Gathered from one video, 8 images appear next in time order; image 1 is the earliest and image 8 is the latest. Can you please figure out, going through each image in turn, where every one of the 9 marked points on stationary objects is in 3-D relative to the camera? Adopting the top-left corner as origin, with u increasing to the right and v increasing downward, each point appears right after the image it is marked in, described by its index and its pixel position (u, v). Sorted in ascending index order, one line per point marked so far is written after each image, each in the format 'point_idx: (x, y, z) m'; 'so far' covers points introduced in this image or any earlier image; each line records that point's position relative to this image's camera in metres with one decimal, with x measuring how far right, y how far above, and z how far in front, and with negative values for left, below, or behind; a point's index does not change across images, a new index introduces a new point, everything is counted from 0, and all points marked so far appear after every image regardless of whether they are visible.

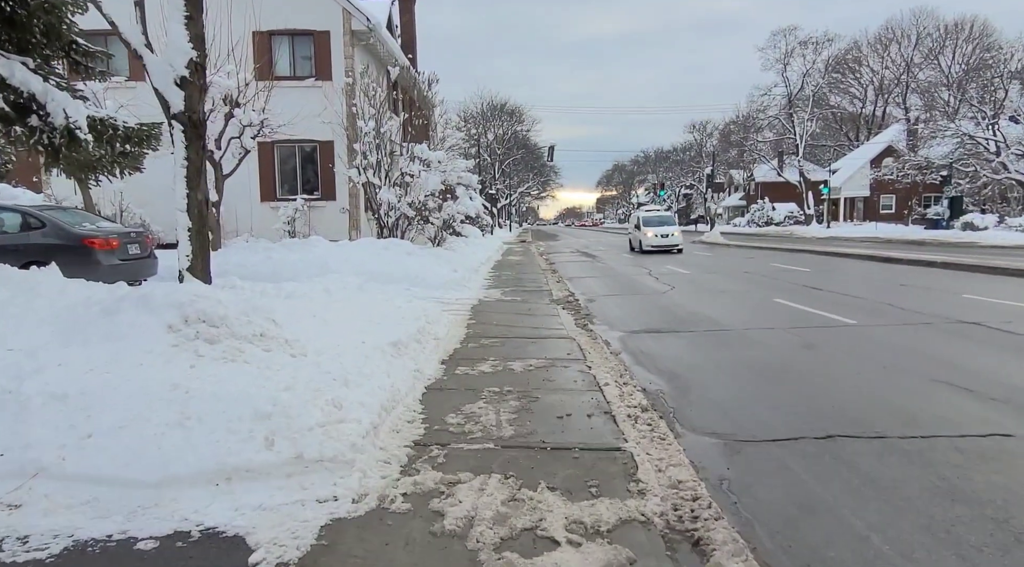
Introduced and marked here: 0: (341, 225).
0: (-4.7, +1.6, +19.4) m
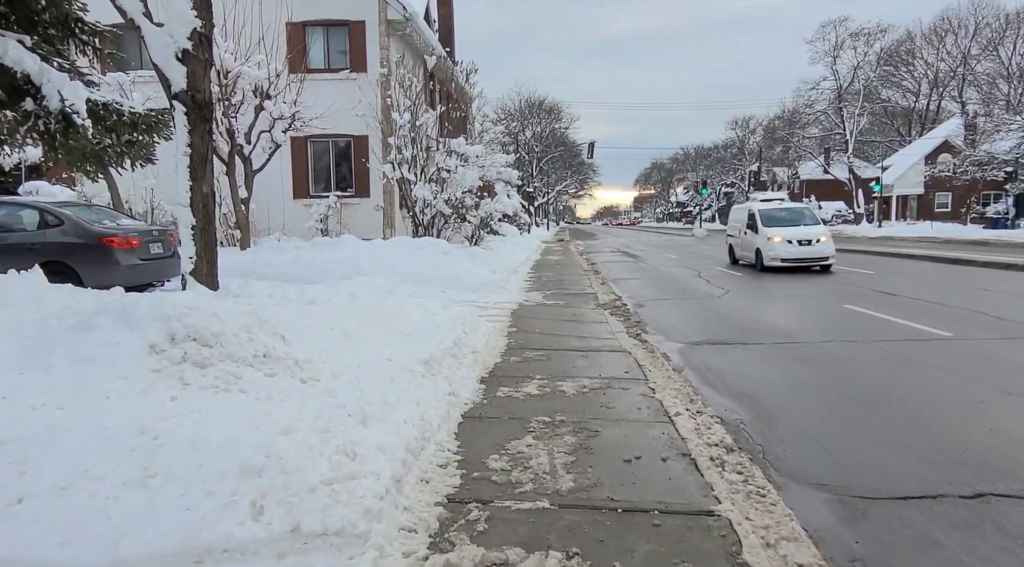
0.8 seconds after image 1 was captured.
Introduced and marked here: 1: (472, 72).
0: (-3.6, +1.6, +18.6) m
1: (-1.0, +5.3, +17.5) m
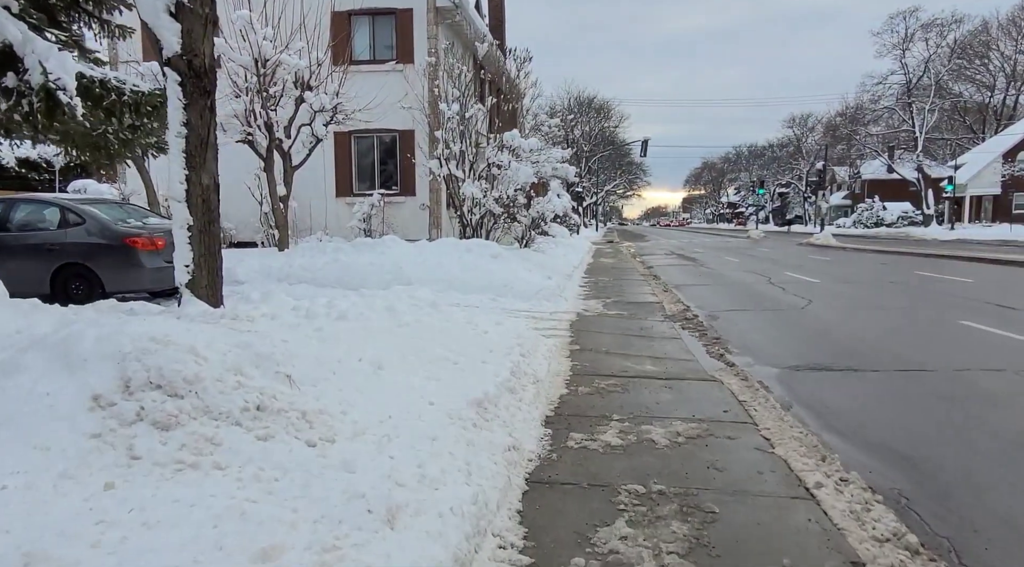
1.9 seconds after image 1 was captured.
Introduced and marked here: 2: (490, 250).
0: (-2.3, +1.5, +17.6) m
1: (+0.3, +5.2, +16.3) m
2: (-0.4, +0.6, +13.0) m
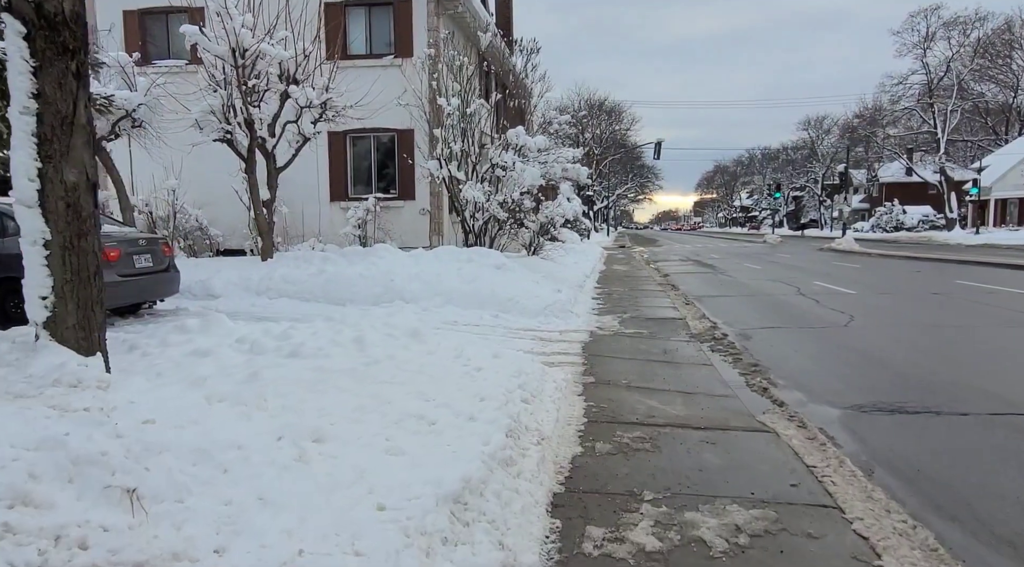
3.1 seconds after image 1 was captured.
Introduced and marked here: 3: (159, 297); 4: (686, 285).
0: (-2.1, +1.3, +16.4) m
1: (+0.5, +4.9, +15.1) m
2: (-0.3, +0.4, +11.7) m
3: (-4.6, -0.2, +9.3) m
4: (+4.4, 0.0, +17.7) m
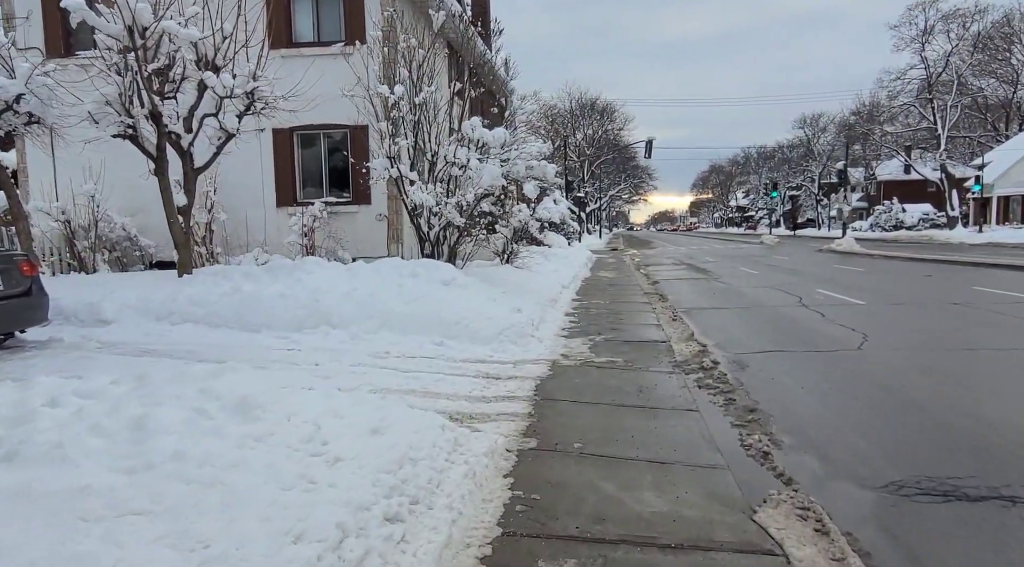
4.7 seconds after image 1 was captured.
0: (-2.8, +1.0, +14.6) m
1: (-0.3, +4.7, +13.3) m
2: (-0.9, +0.1, +9.9) m
3: (-5.3, -0.5, +7.5) m
4: (+3.7, -0.3, +16.0) m
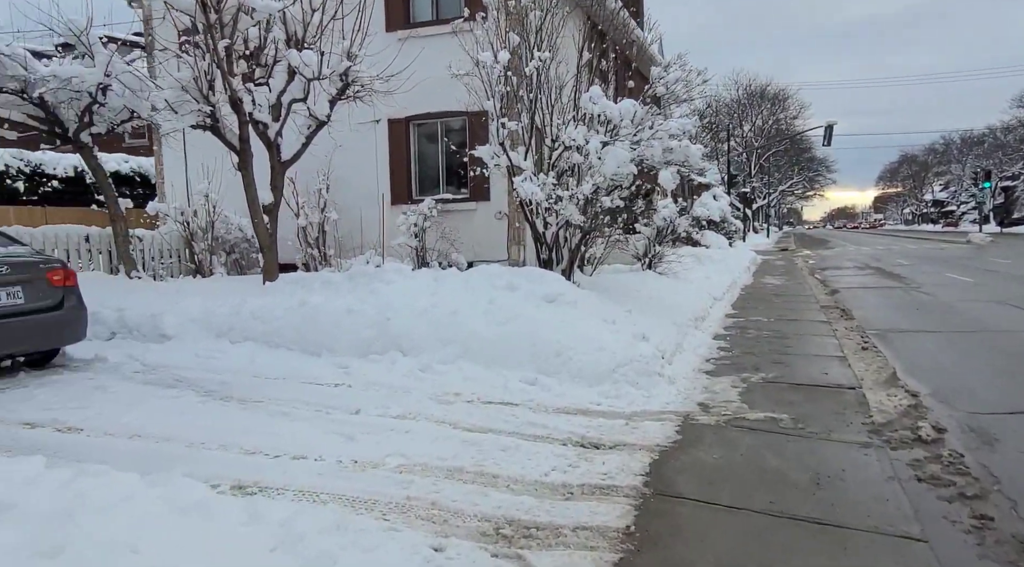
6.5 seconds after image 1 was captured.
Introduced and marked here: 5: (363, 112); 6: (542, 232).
0: (-0.3, +0.8, +12.8) m
1: (+1.9, +4.5, +11.0) m
2: (+0.5, 0.0, +7.8) m
3: (-4.3, -0.6, +6.5) m
4: (+6.4, -0.5, +12.7) m
5: (-2.8, +3.3, +13.4) m
6: (+0.4, +0.7, +10.0) m
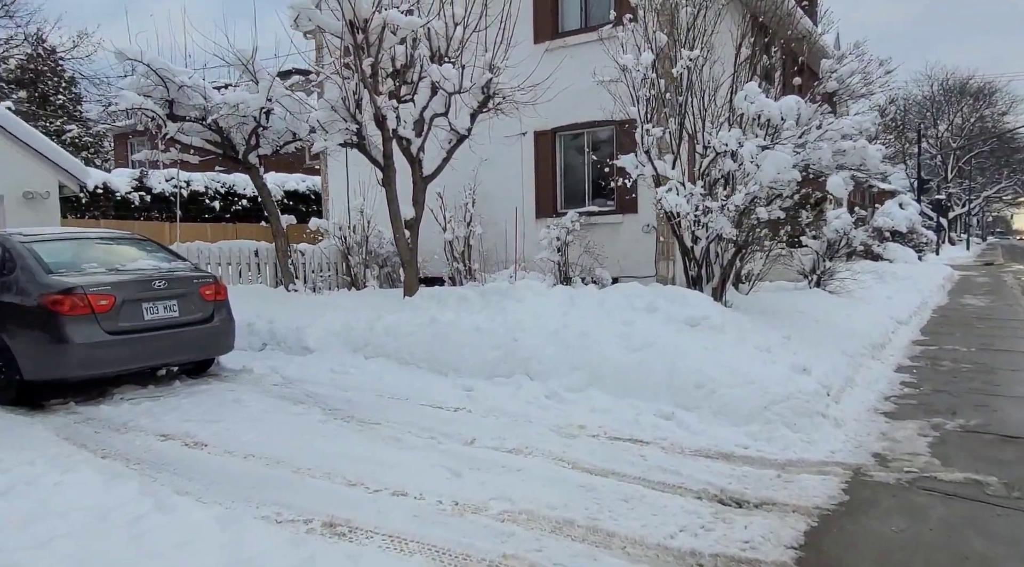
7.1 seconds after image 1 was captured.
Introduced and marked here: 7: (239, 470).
0: (+2.3, +0.6, +12.0) m
1: (+4.1, +4.2, +9.8) m
2: (+1.9, -0.2, +7.0) m
3: (-3.1, -0.7, +6.8) m
4: (+8.7, -0.8, +10.4) m
5: (0.0, +3.0, +13.2) m
6: (+2.4, +0.5, +9.1) m
7: (-1.8, -1.2, +4.6) m
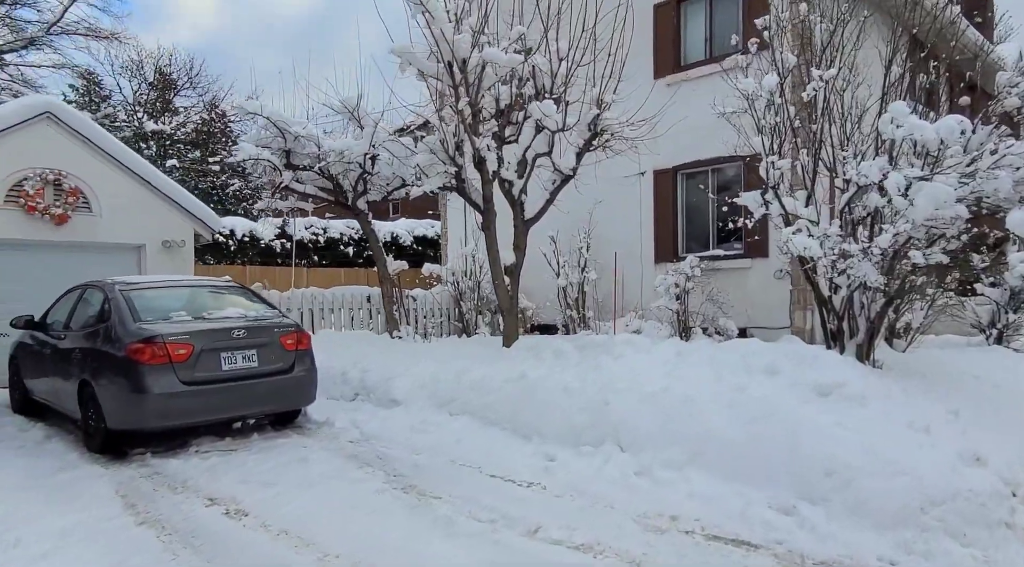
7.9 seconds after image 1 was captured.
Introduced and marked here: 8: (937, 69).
0: (+4.0, -0.2, +10.6) m
1: (+5.4, +3.6, +8.4) m
2: (+2.7, -0.7, +5.8) m
3: (-2.3, -1.2, +6.4) m
4: (+10.0, -1.5, +7.7) m
5: (+2.0, +2.1, +12.4) m
6: (+3.6, -0.1, +7.8) m
7: (-1.4, -1.5, +4.0) m
8: (+5.3, +2.7, +8.8) m
